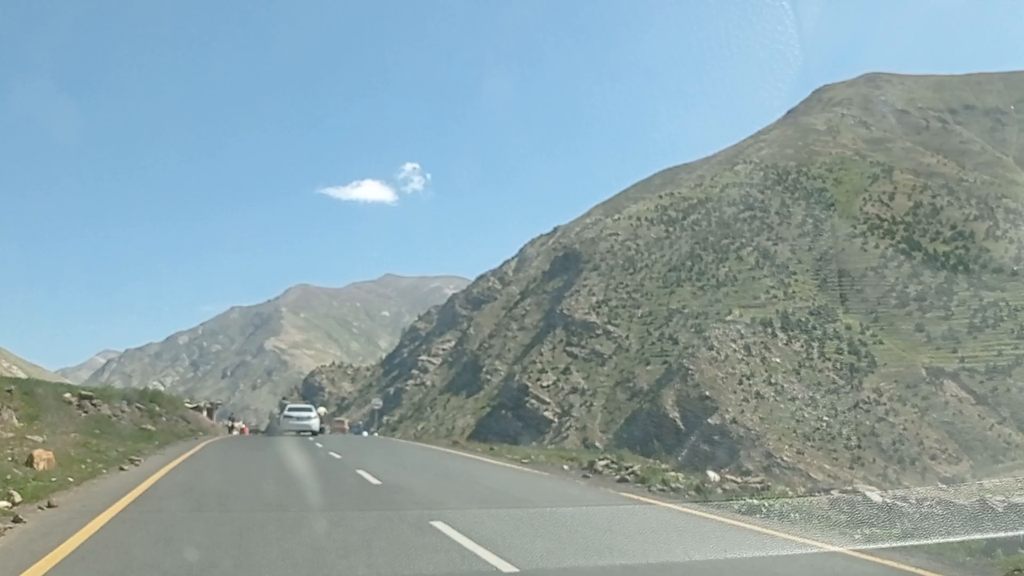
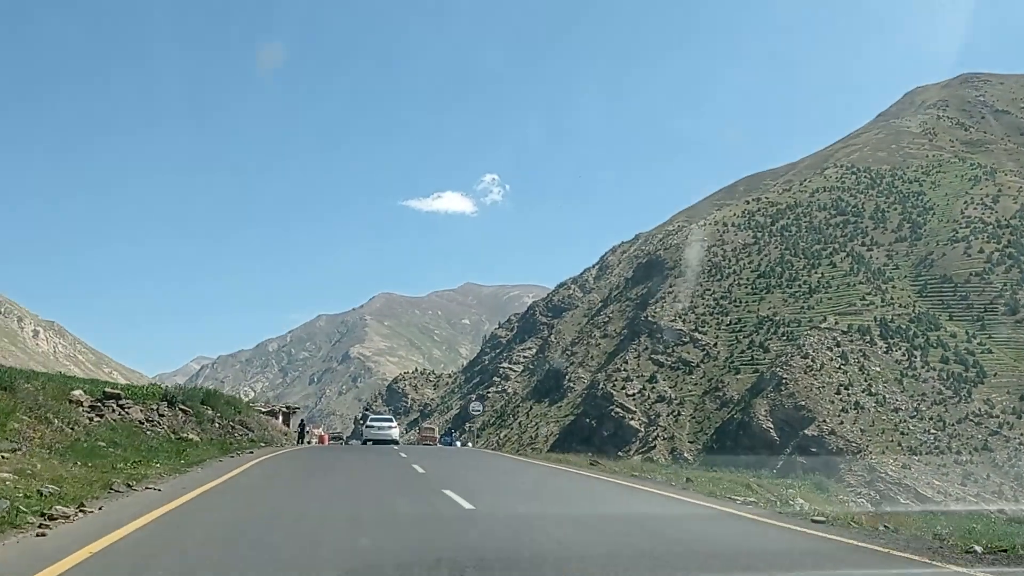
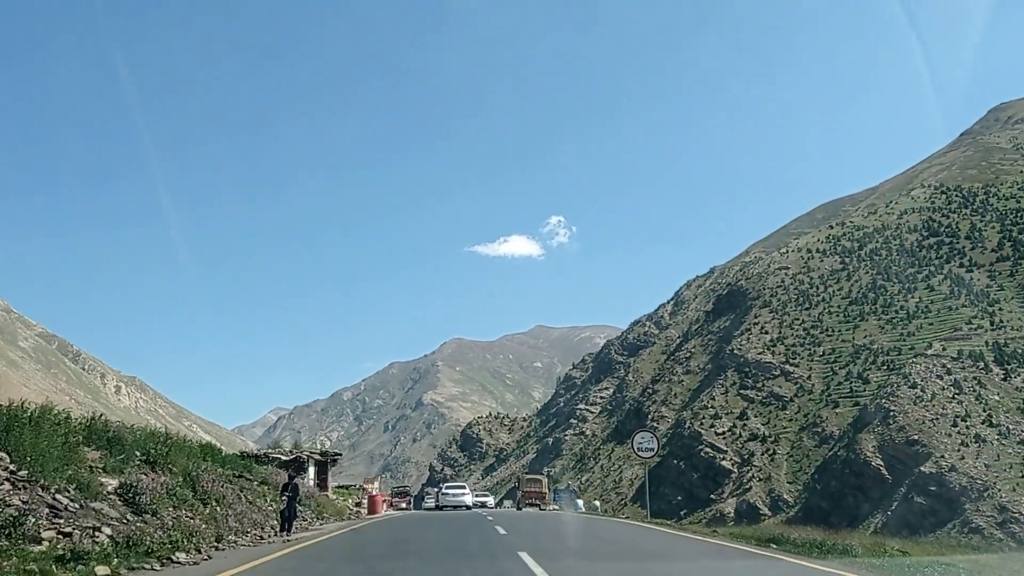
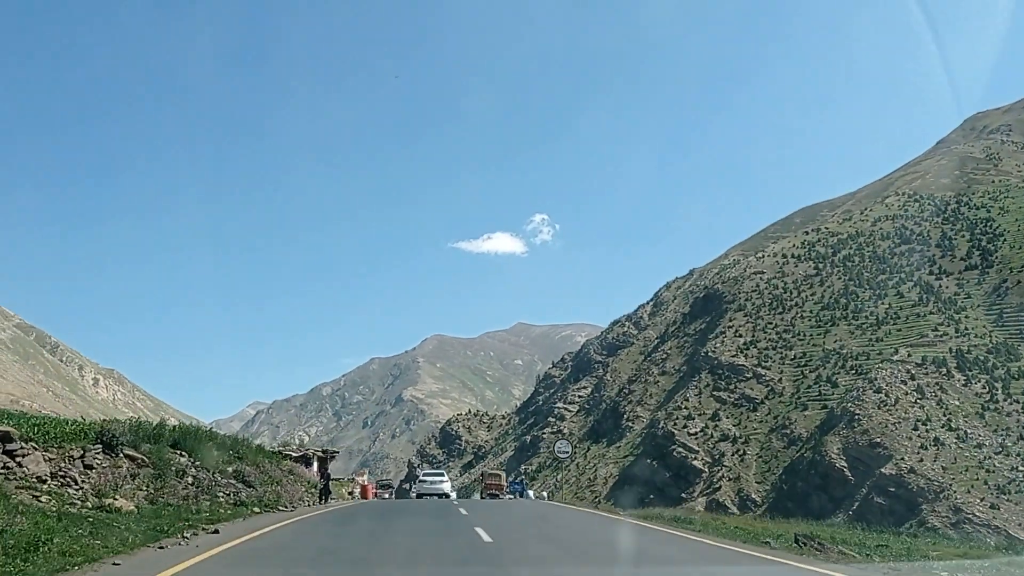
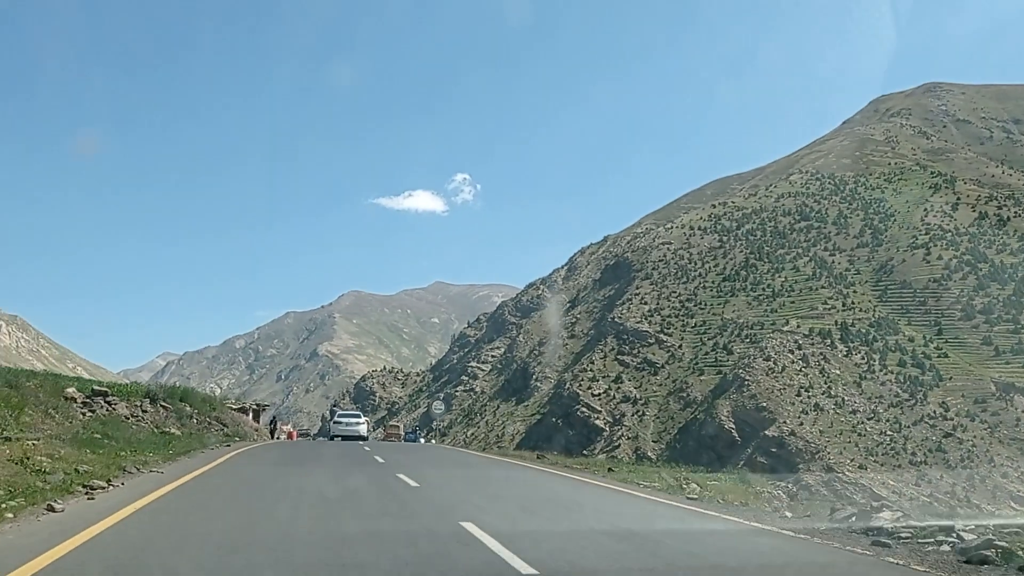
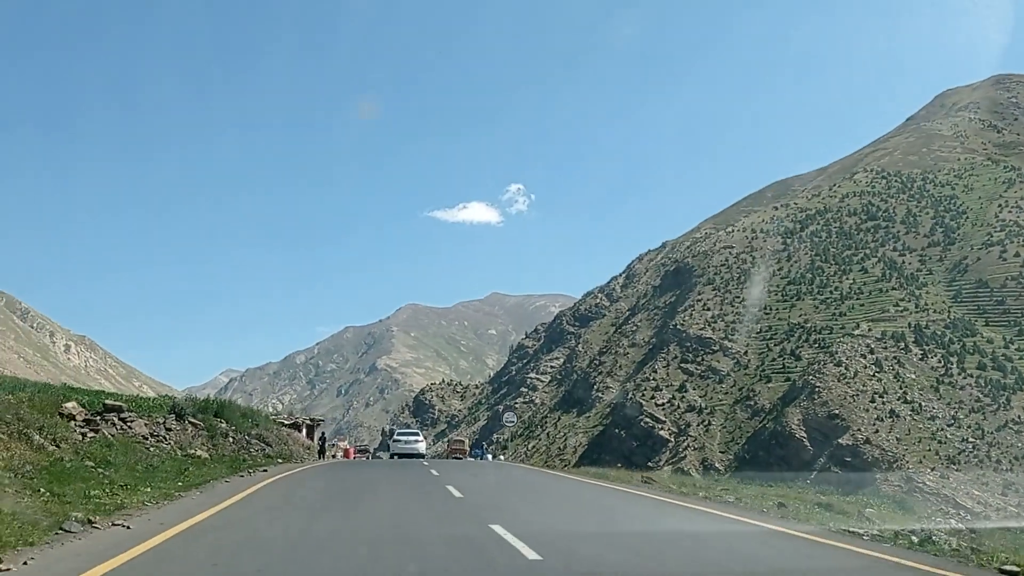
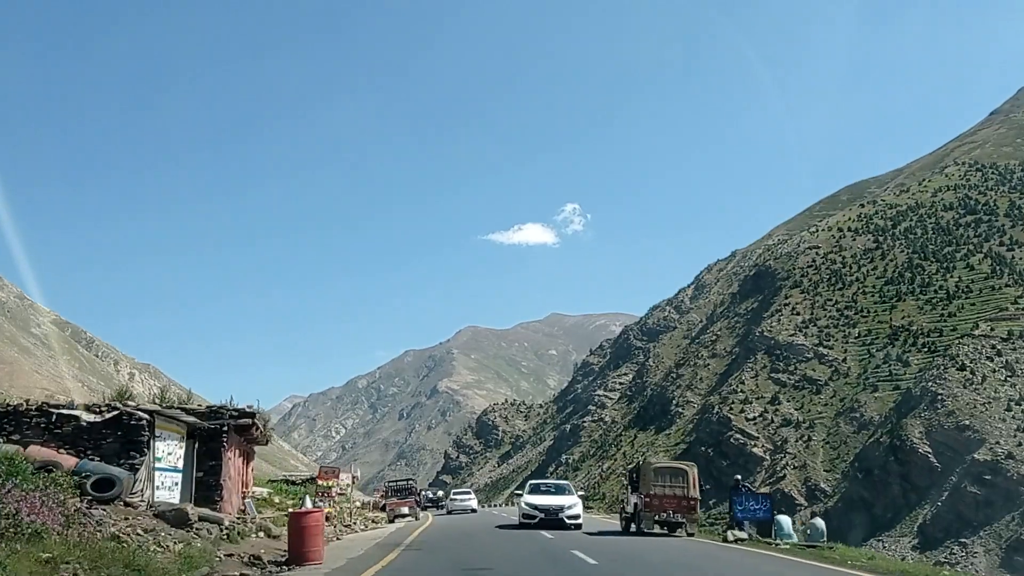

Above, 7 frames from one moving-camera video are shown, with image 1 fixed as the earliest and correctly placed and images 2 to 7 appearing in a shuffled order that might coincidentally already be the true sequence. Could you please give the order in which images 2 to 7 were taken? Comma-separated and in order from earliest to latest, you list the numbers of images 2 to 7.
5, 2, 6, 4, 3, 7
